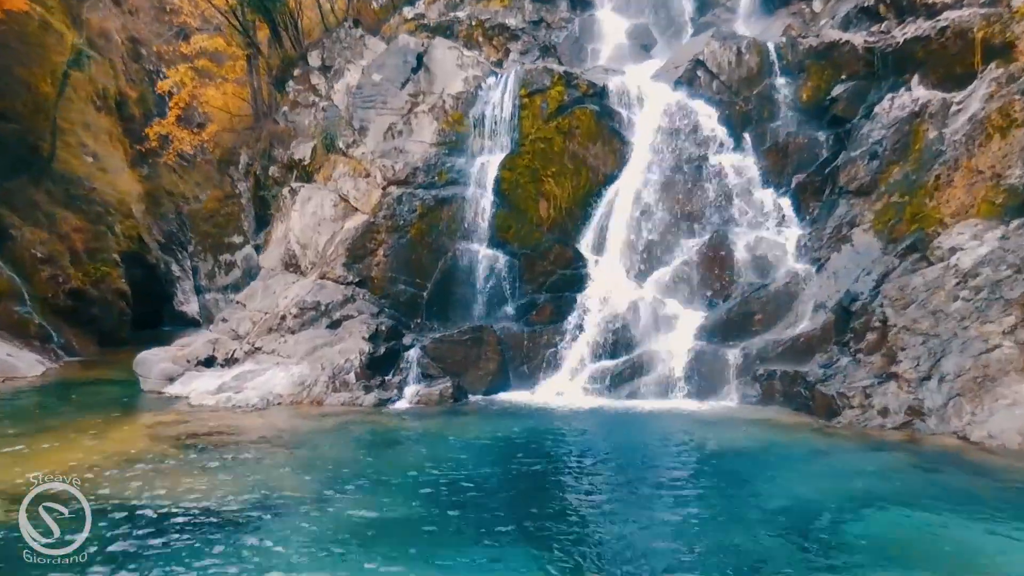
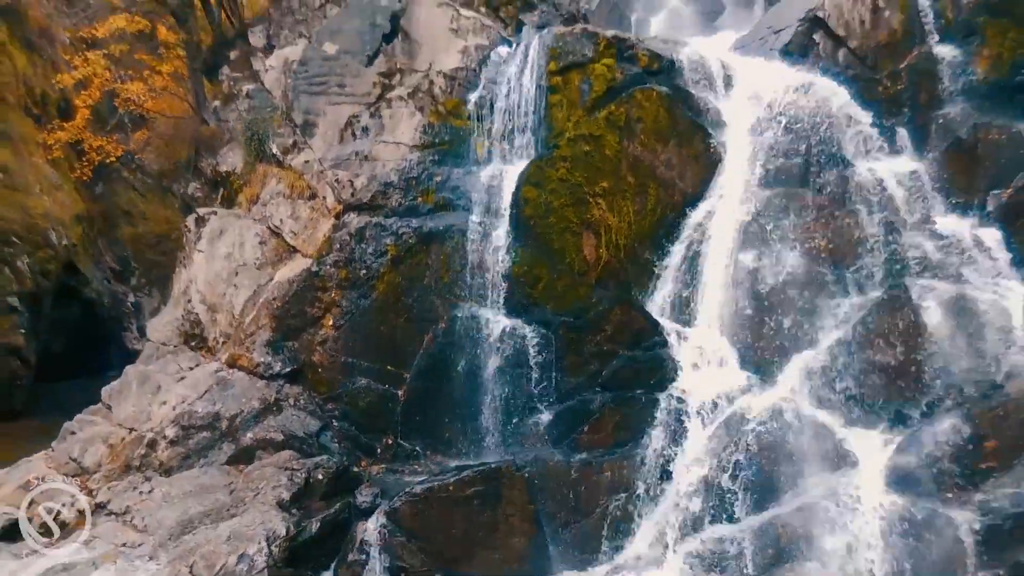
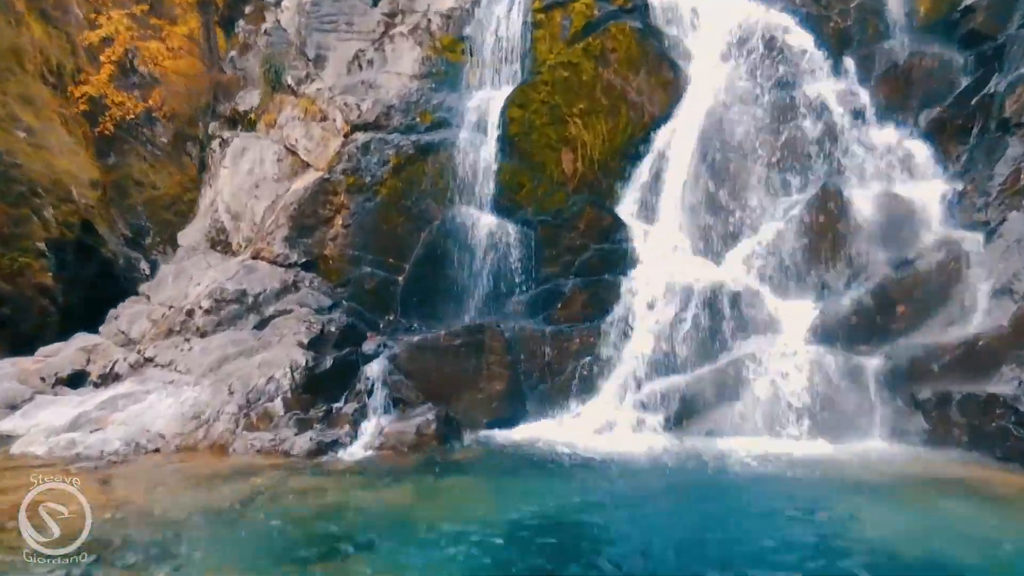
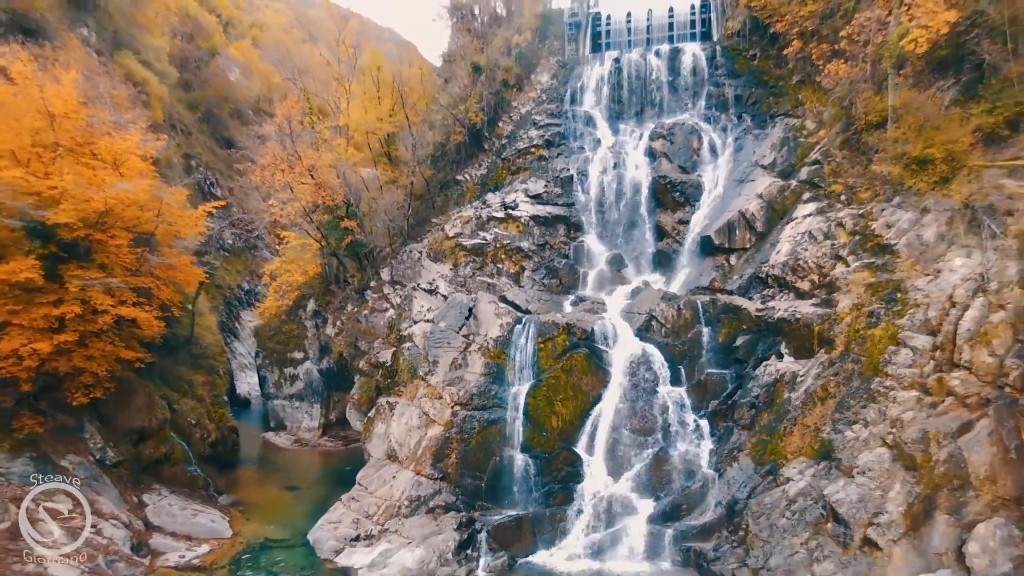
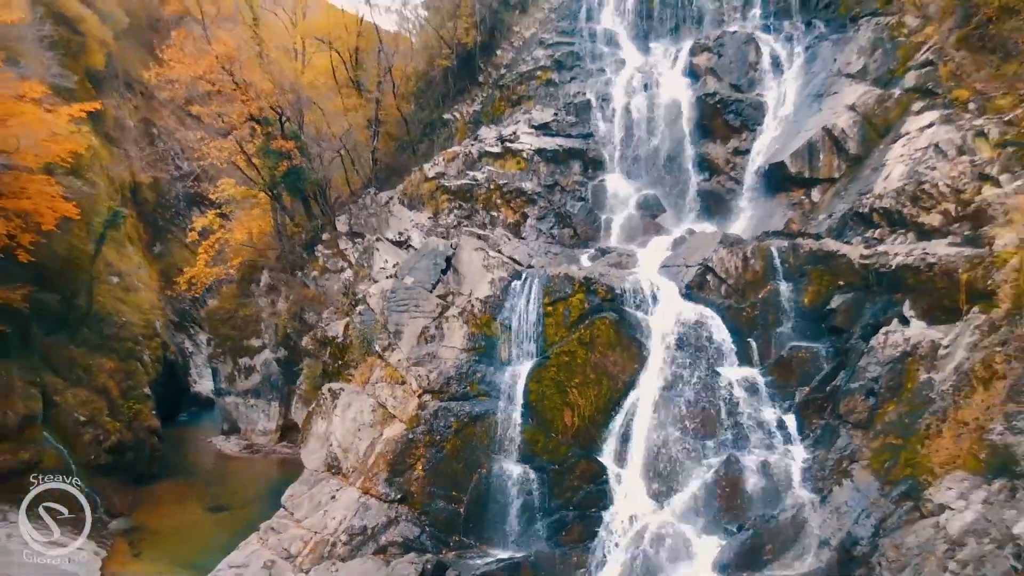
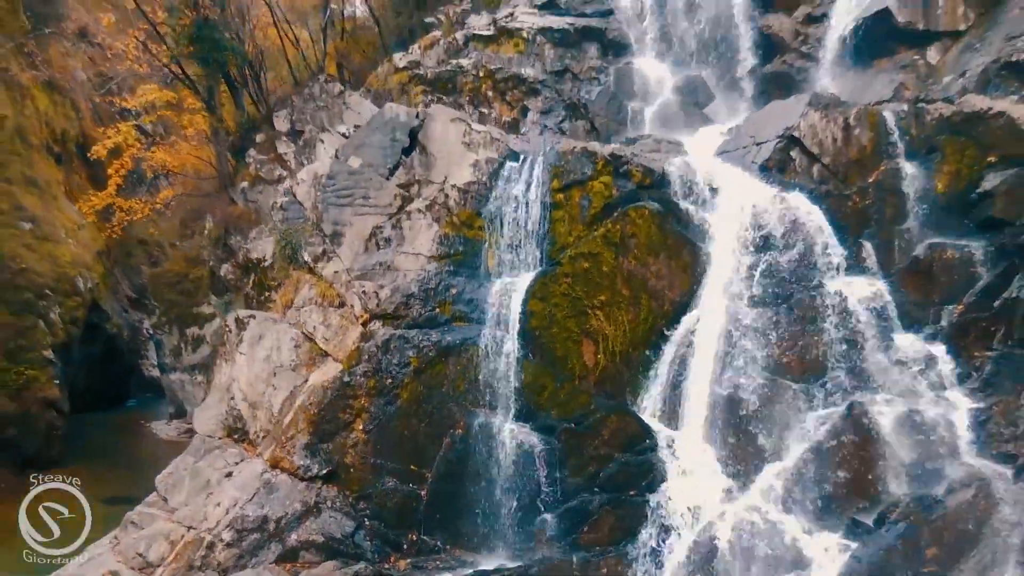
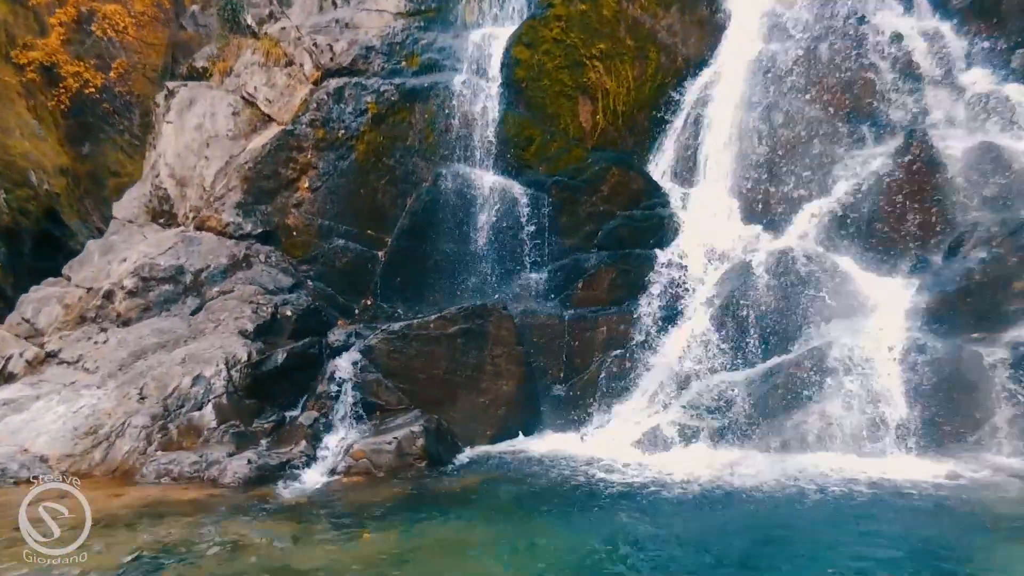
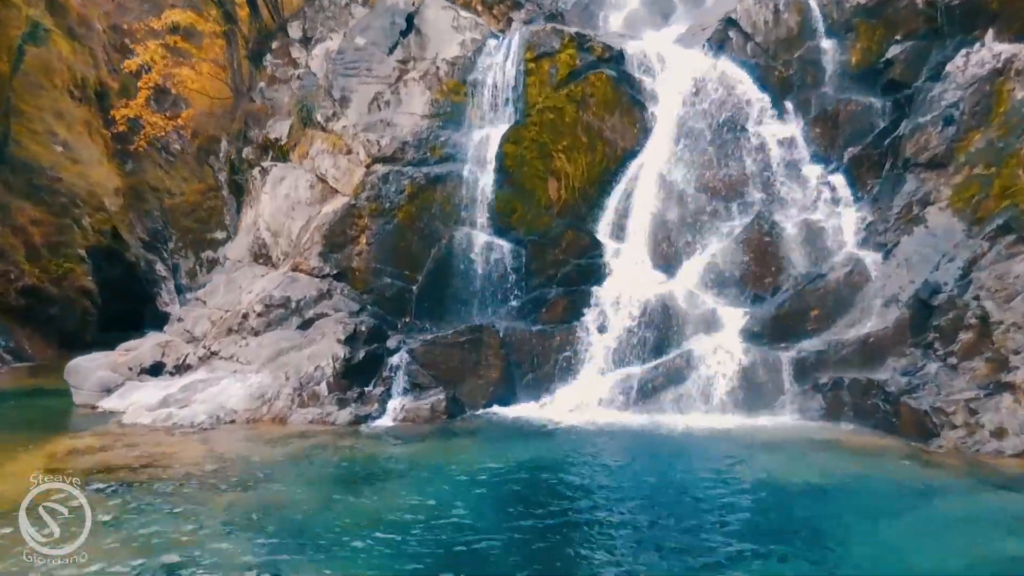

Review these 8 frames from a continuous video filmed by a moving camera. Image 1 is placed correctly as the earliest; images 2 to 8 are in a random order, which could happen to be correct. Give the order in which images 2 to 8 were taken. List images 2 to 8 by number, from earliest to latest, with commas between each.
8, 3, 7, 2, 6, 5, 4
